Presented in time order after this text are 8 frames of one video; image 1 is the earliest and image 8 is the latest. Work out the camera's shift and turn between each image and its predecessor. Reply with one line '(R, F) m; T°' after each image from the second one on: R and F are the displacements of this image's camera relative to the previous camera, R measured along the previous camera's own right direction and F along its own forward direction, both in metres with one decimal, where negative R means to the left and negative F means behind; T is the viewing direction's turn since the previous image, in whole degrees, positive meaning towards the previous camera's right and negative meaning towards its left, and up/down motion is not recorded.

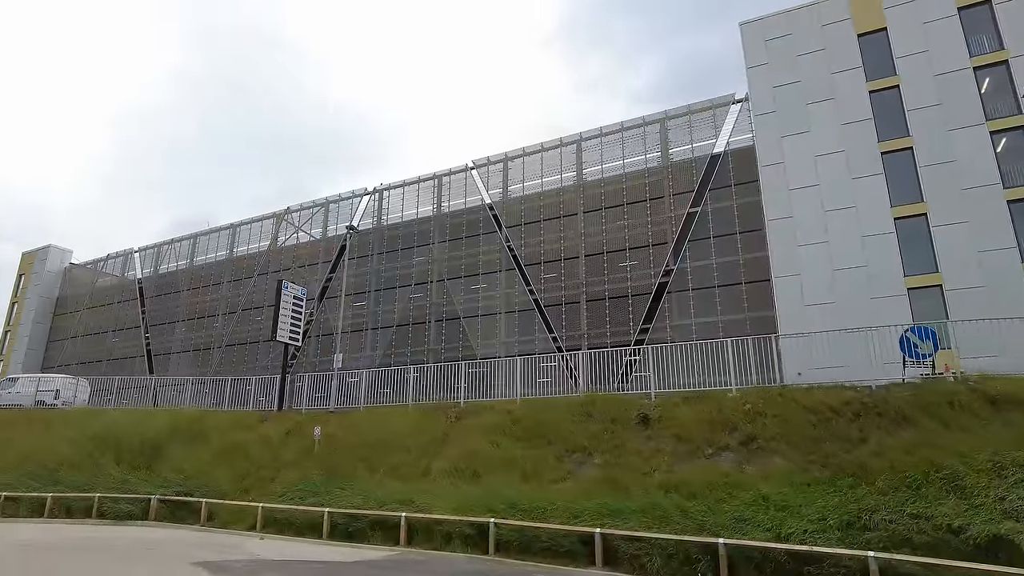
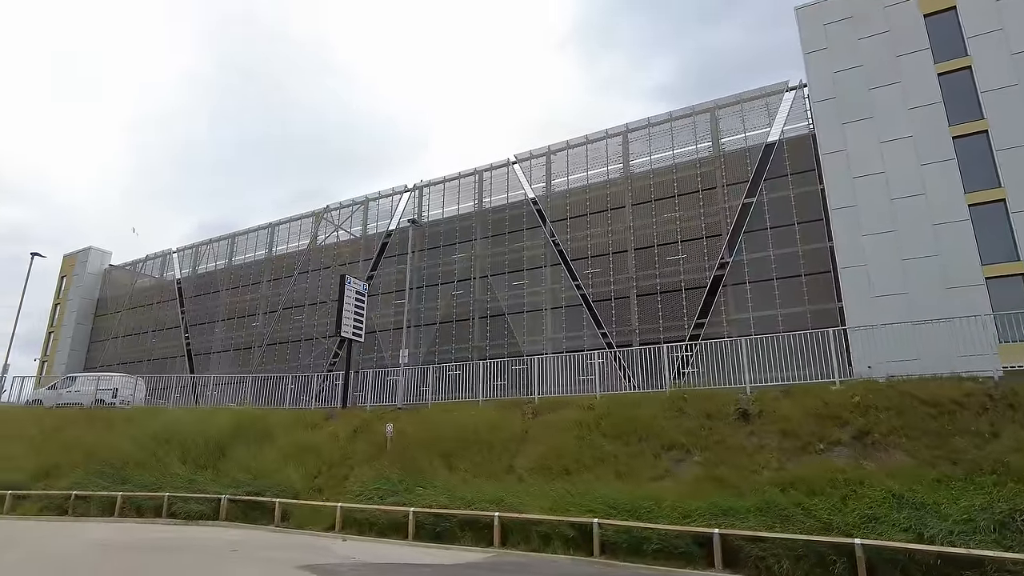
(-1.4, +0.6) m; -2°
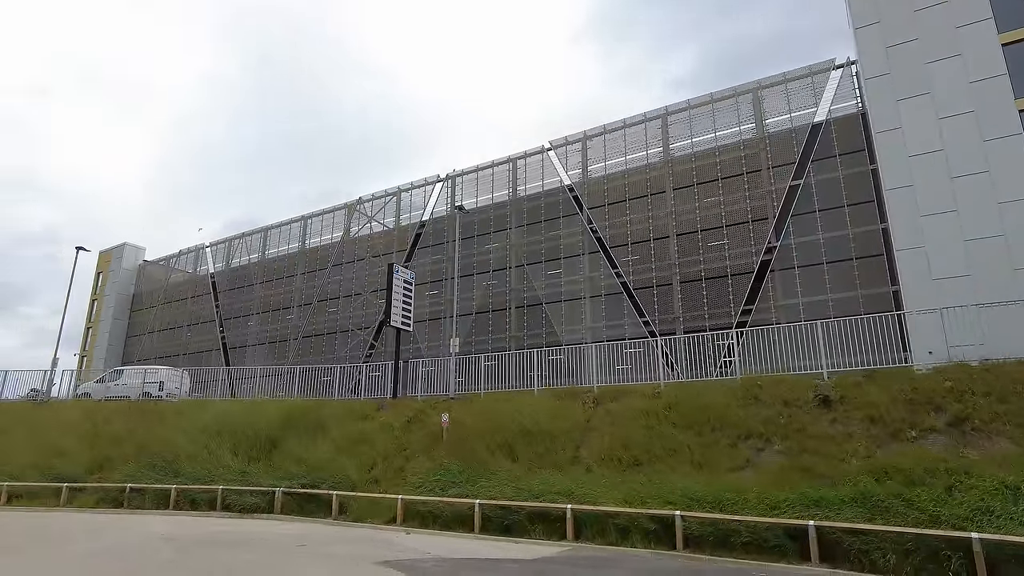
(-0.9, +0.5) m; -2°
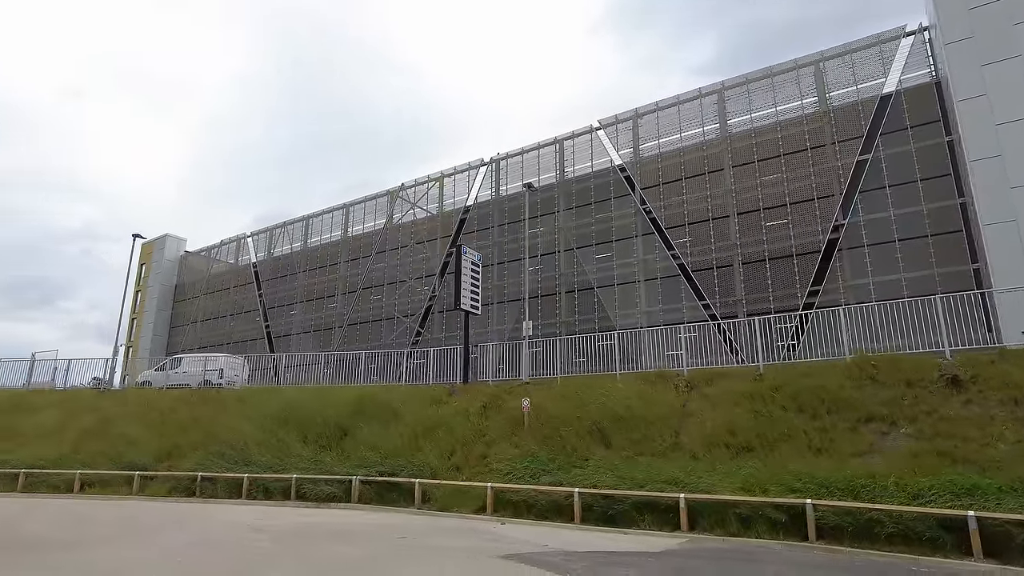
(-1.3, +0.7) m; -2°
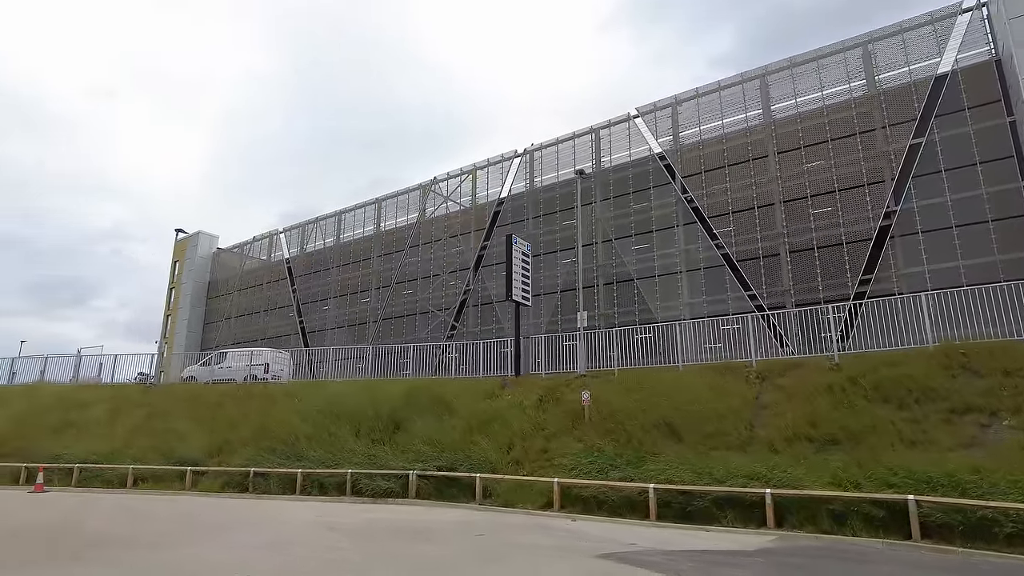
(-0.8, +0.4) m; -2°
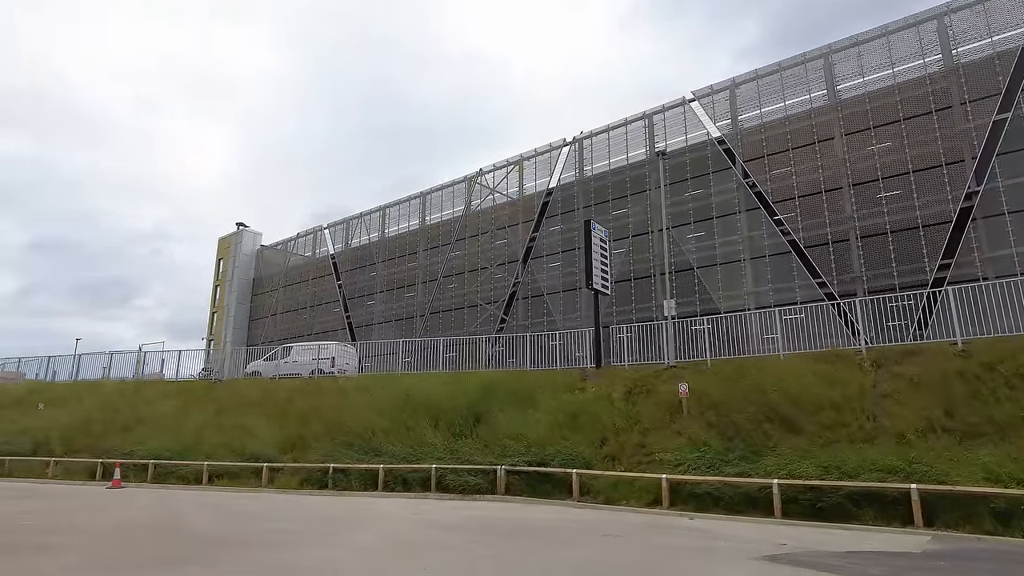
(-1.3, +0.6) m; -2°
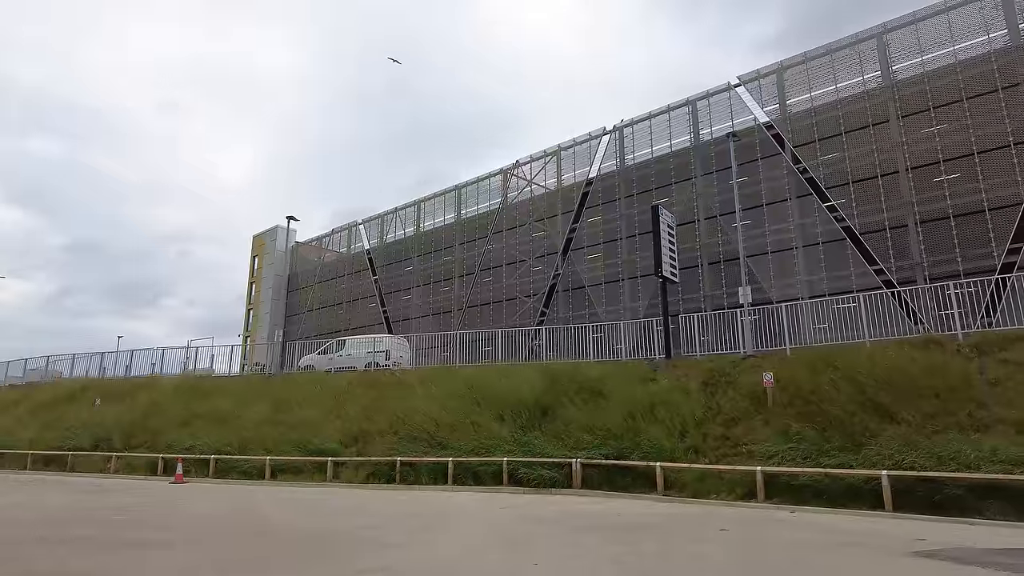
(-1.1, +0.4) m; -2°
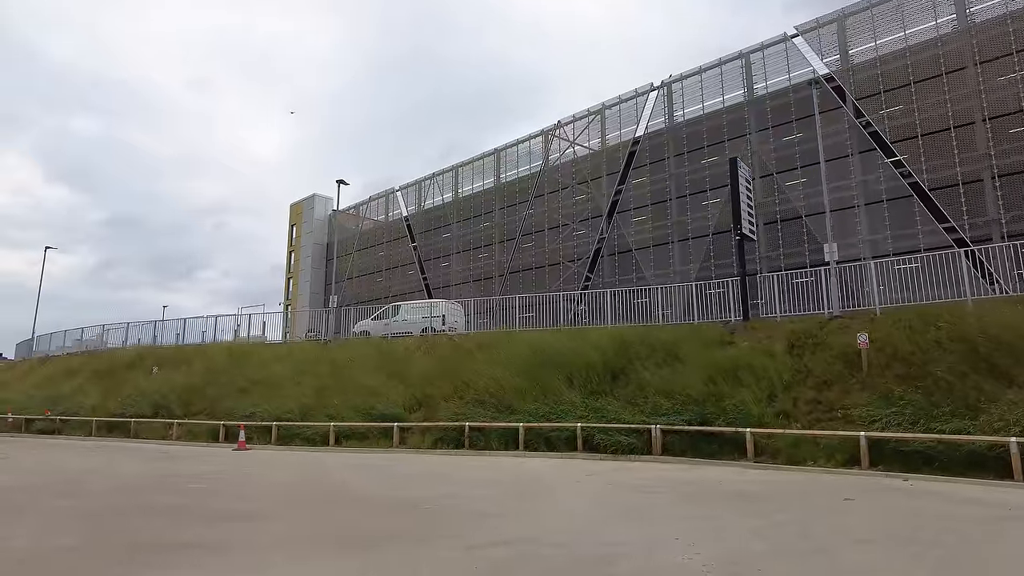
(-1.0, +0.6) m; -2°
